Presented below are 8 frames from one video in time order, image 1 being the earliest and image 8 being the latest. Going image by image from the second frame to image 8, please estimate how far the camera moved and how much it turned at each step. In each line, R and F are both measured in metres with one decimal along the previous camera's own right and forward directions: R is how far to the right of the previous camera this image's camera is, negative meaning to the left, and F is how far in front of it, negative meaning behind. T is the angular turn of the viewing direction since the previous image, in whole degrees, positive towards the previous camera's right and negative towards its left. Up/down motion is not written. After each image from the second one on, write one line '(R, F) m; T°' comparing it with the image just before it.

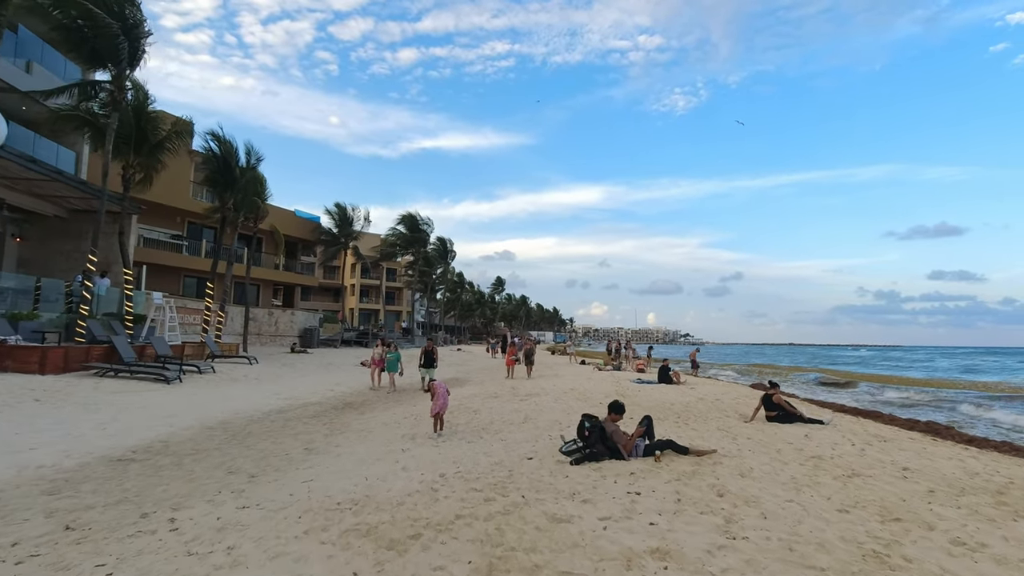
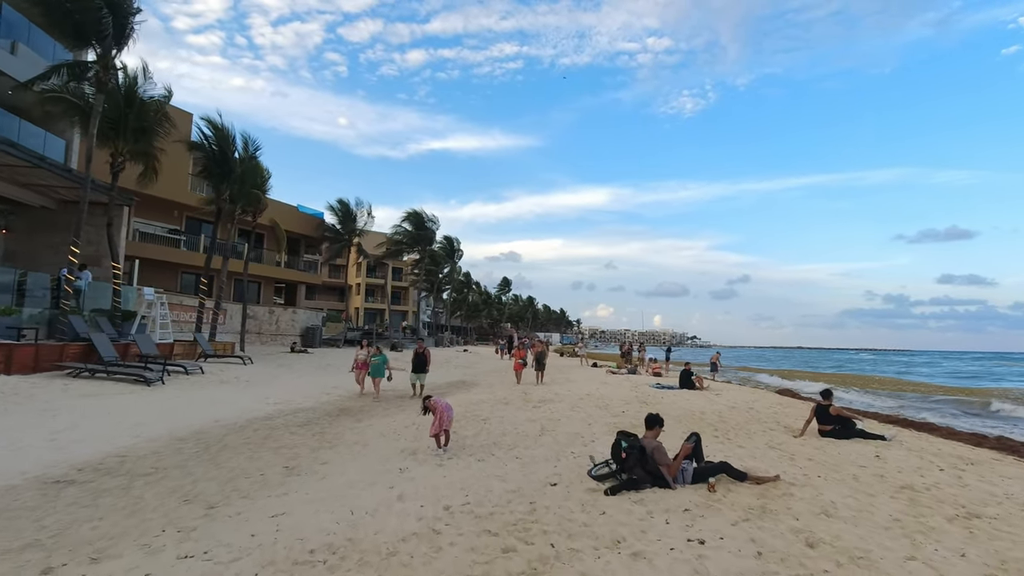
(-0.2, +1.3) m; -1°
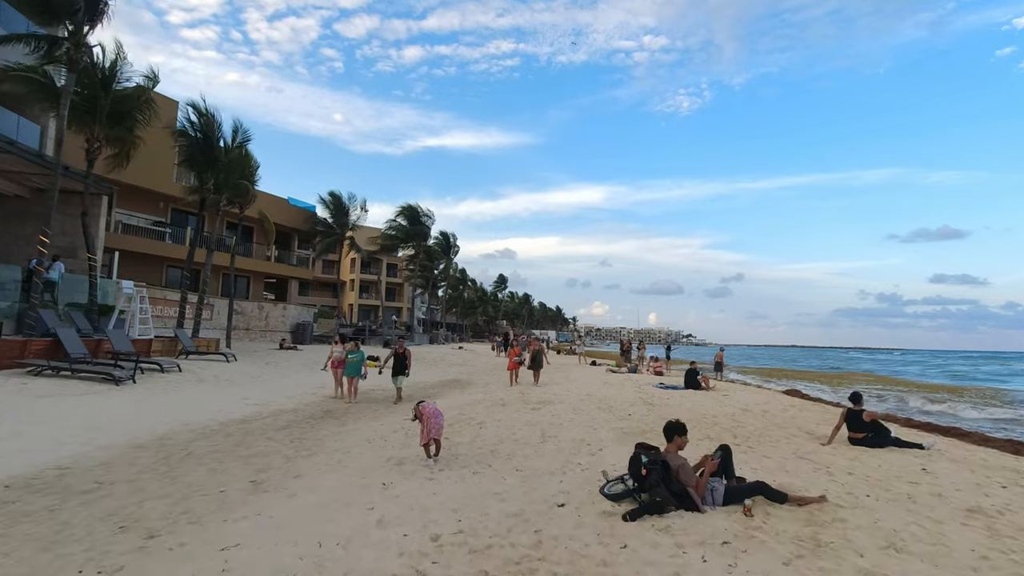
(-0.1, +0.9) m; 0°
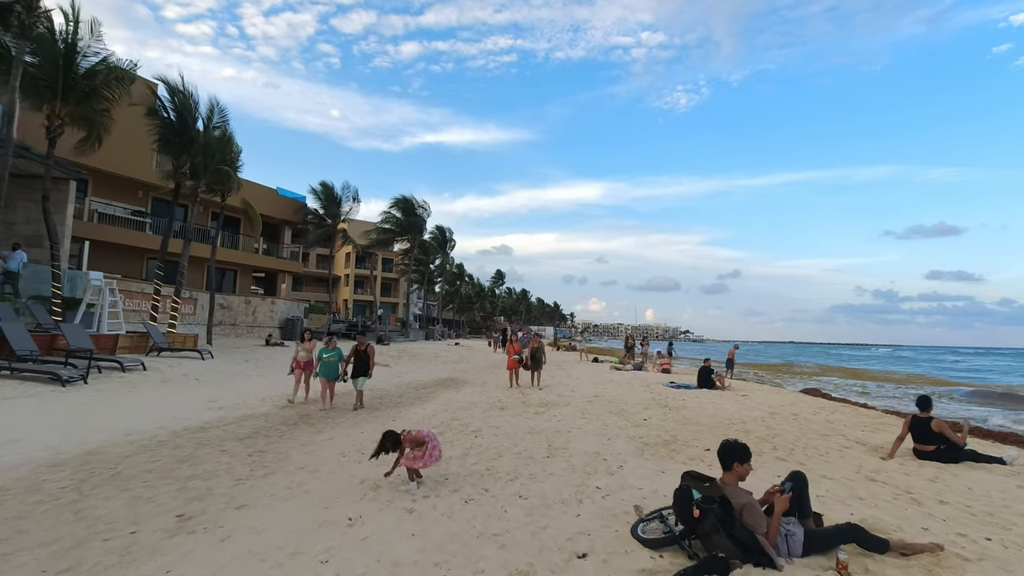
(0.0, +1.4) m; 0°
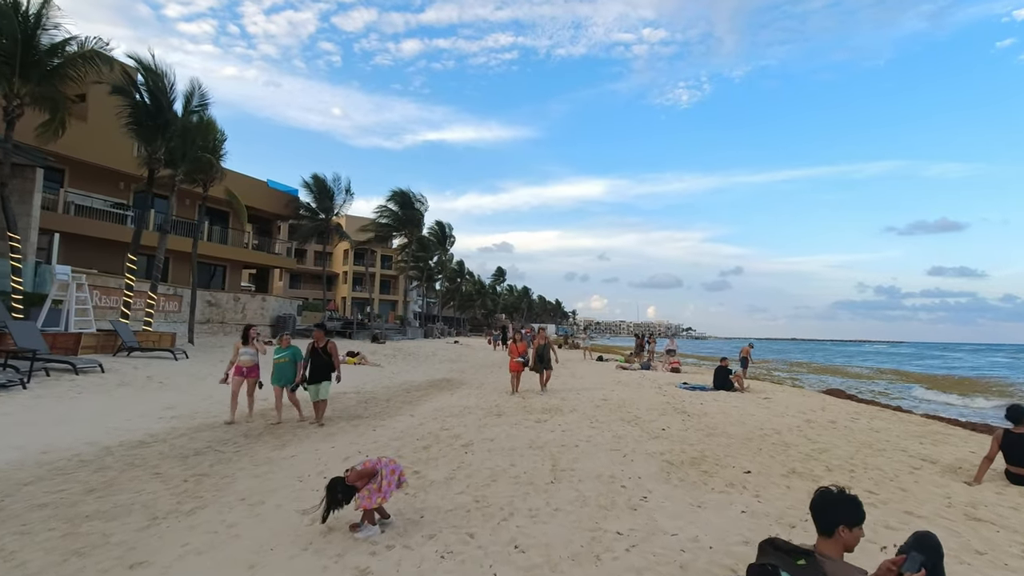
(+0.1, +1.4) m; 0°
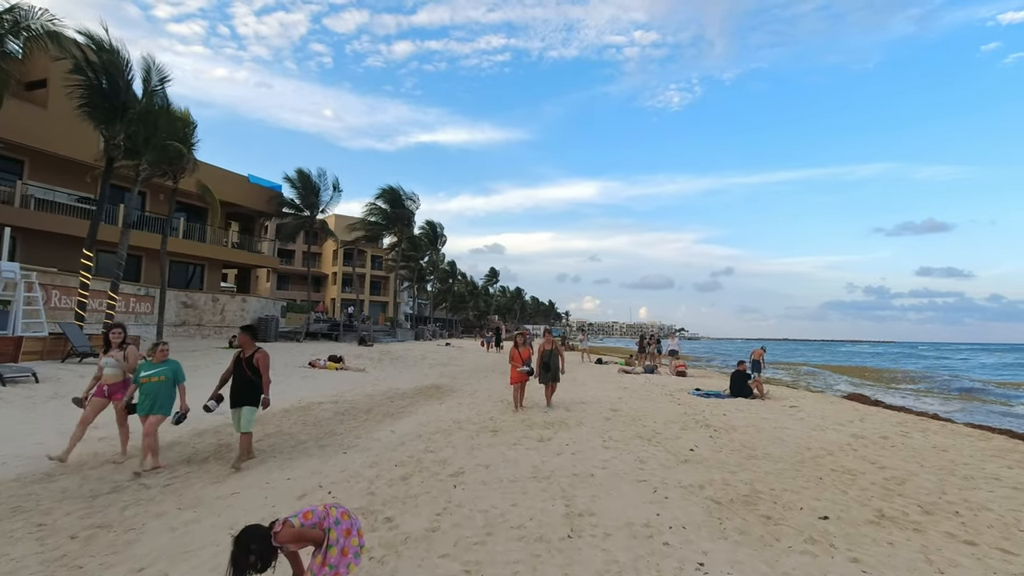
(-0.1, +1.5) m; +1°
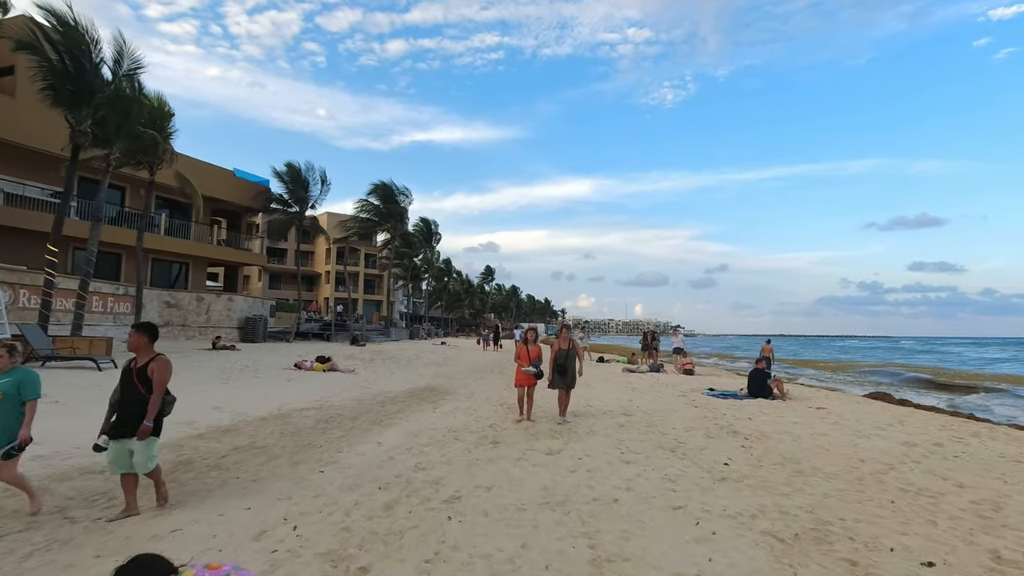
(-0.1, +1.1) m; 0°
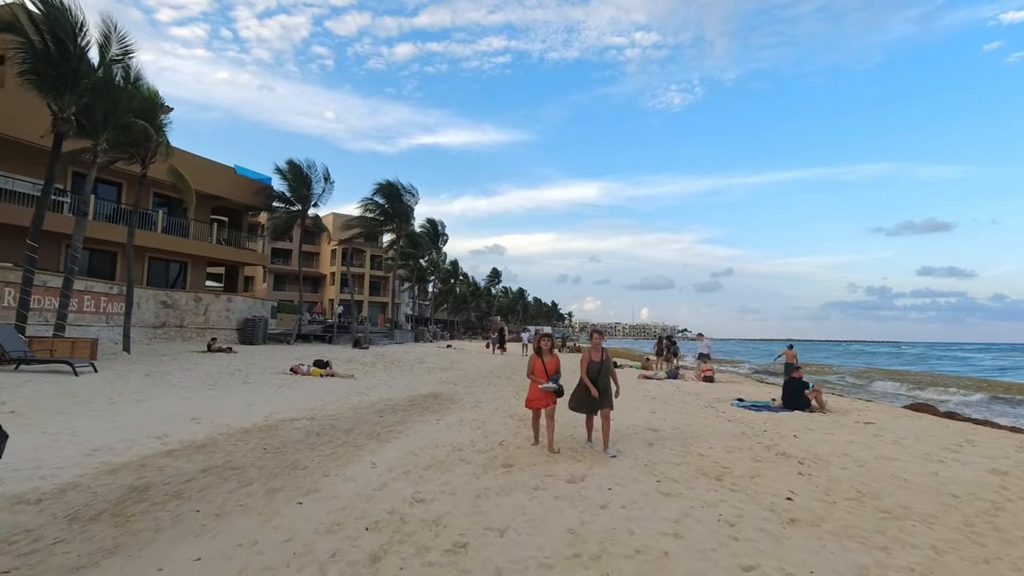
(-0.1, +1.1) m; -1°
